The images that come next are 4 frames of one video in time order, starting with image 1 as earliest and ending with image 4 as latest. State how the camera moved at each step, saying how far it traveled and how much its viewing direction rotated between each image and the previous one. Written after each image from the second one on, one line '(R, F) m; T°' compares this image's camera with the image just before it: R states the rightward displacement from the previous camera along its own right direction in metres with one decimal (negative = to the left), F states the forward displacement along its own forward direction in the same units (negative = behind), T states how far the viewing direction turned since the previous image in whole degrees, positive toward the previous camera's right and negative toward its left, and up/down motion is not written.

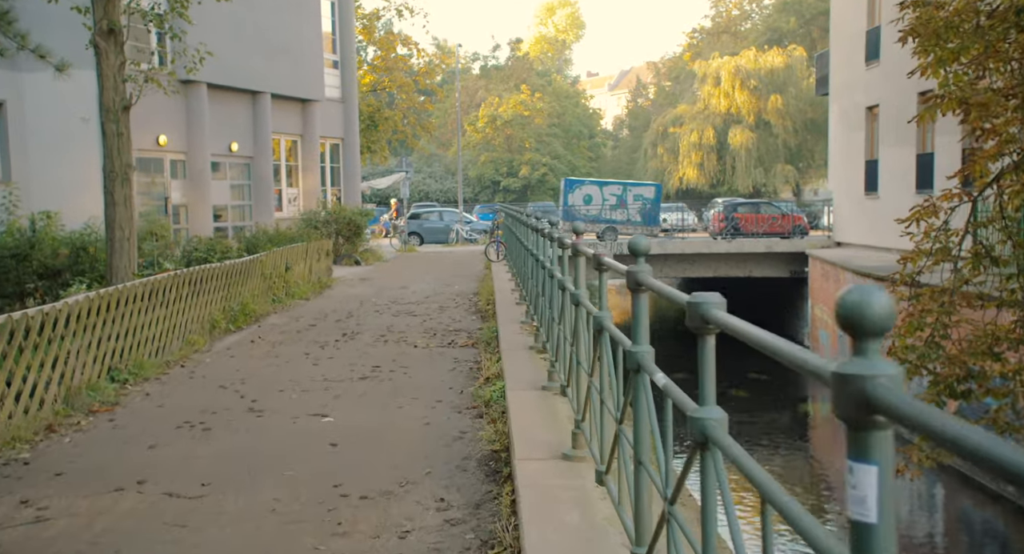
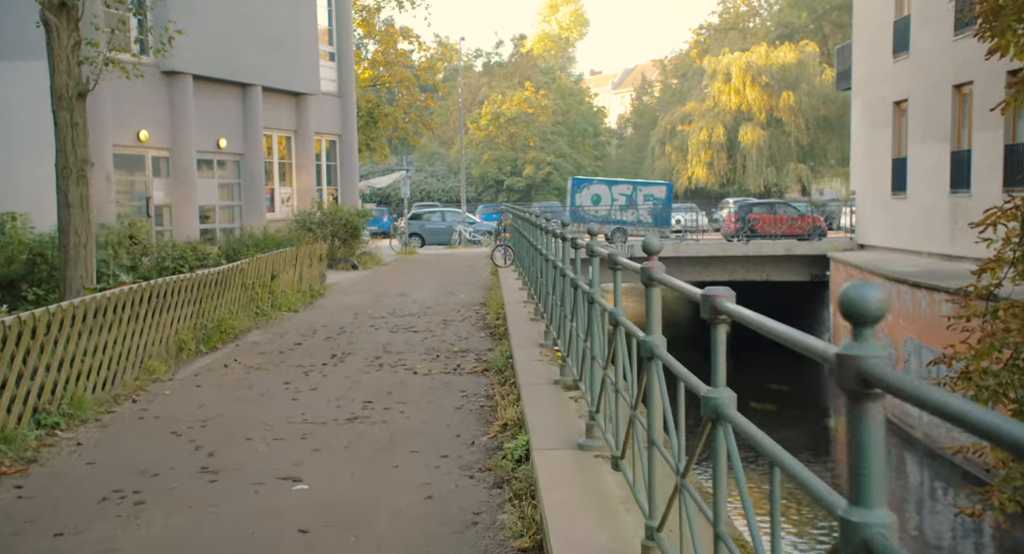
(-0.1, +1.4) m; 0°
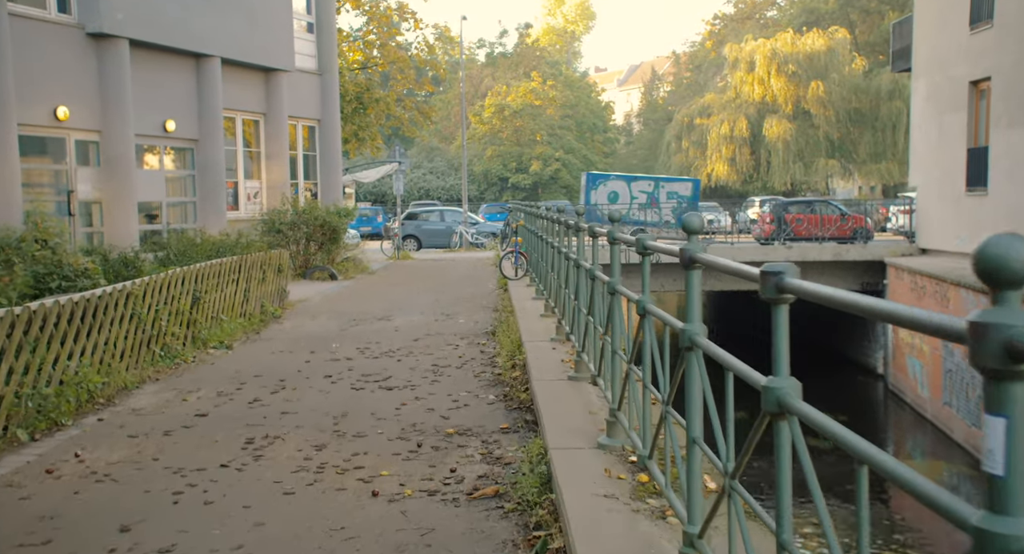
(-0.2, +3.6) m; 0°
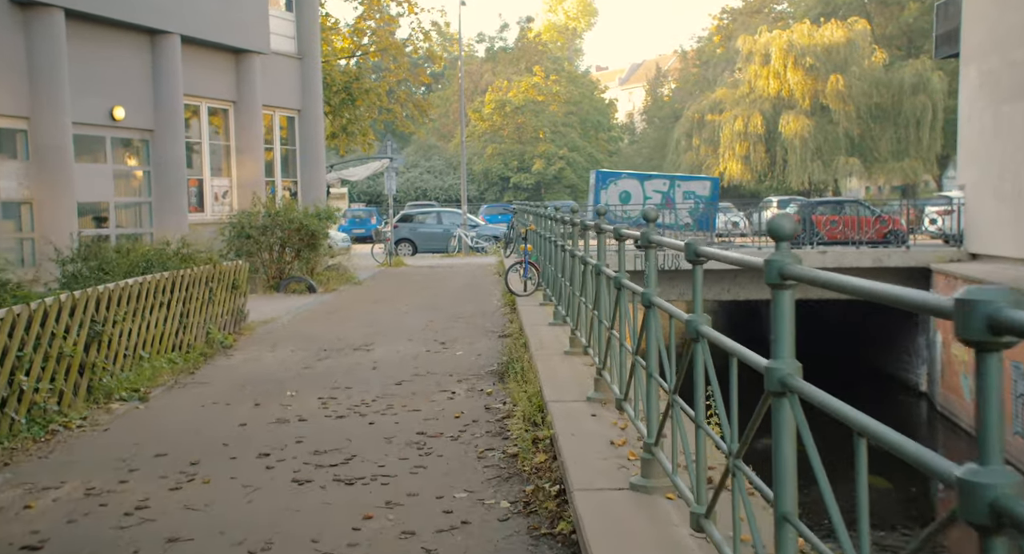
(-0.1, +2.4) m; 0°
